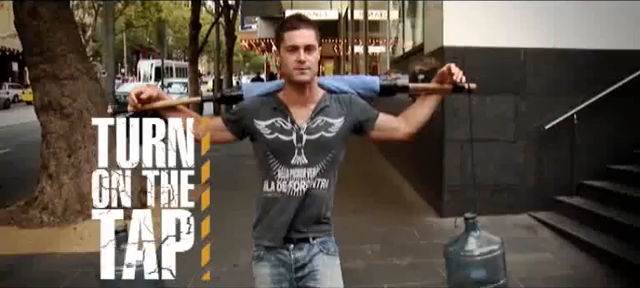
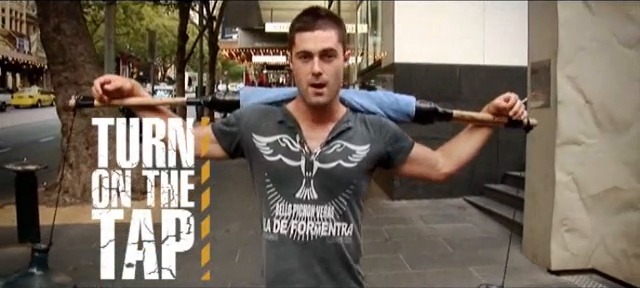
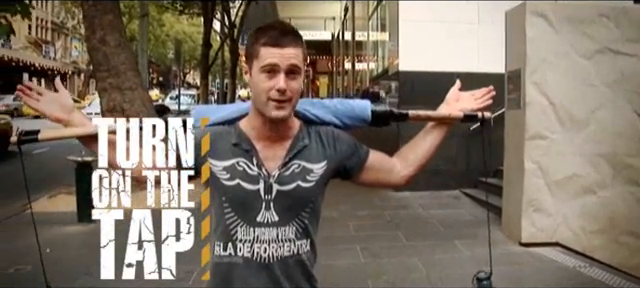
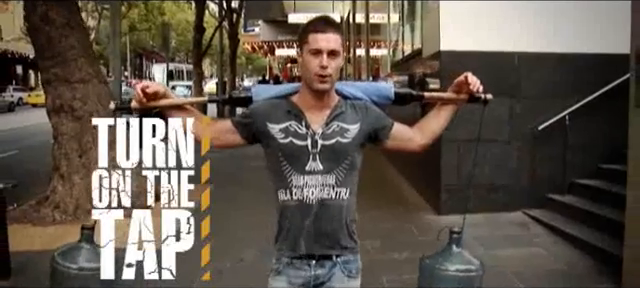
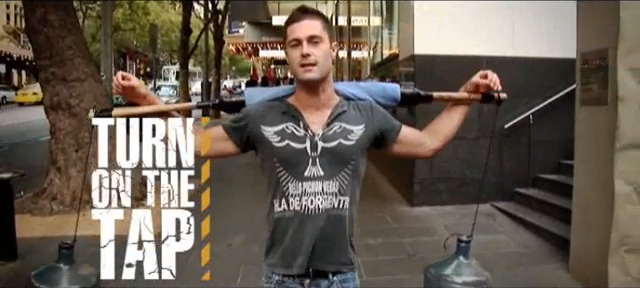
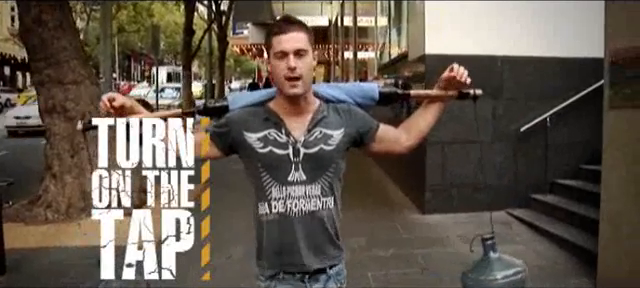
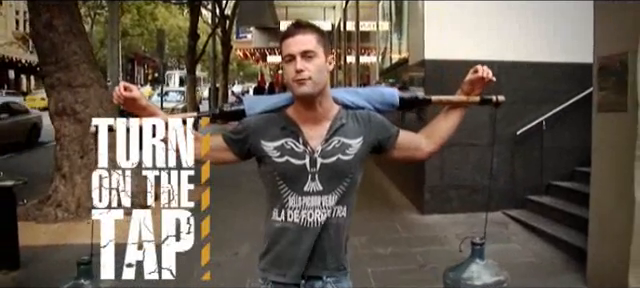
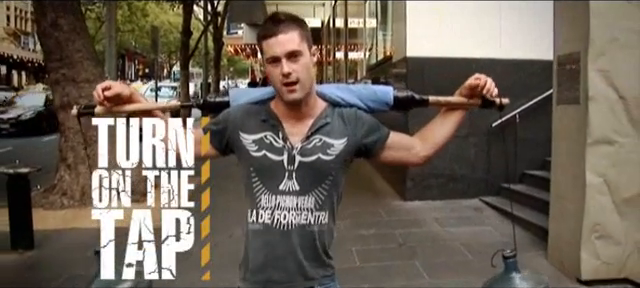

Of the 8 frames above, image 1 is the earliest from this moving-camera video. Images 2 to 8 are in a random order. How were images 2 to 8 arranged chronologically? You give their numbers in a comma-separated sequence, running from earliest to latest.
4, 6, 7, 5, 8, 2, 3
